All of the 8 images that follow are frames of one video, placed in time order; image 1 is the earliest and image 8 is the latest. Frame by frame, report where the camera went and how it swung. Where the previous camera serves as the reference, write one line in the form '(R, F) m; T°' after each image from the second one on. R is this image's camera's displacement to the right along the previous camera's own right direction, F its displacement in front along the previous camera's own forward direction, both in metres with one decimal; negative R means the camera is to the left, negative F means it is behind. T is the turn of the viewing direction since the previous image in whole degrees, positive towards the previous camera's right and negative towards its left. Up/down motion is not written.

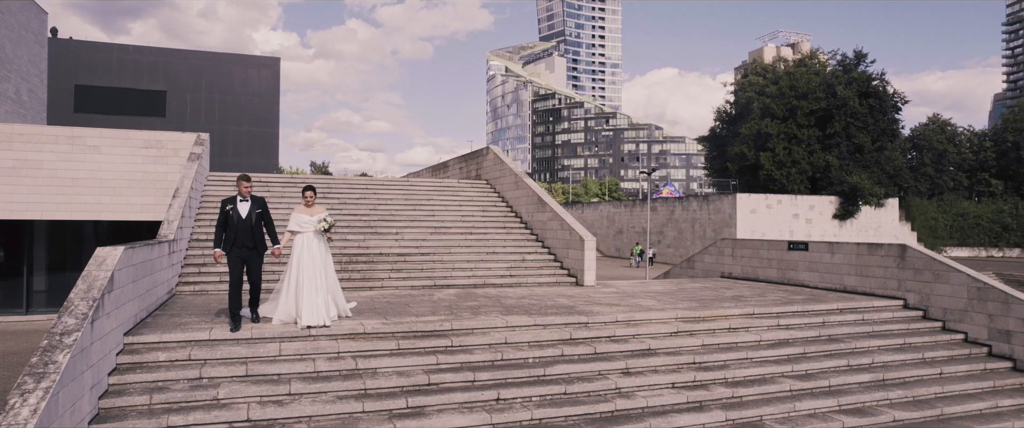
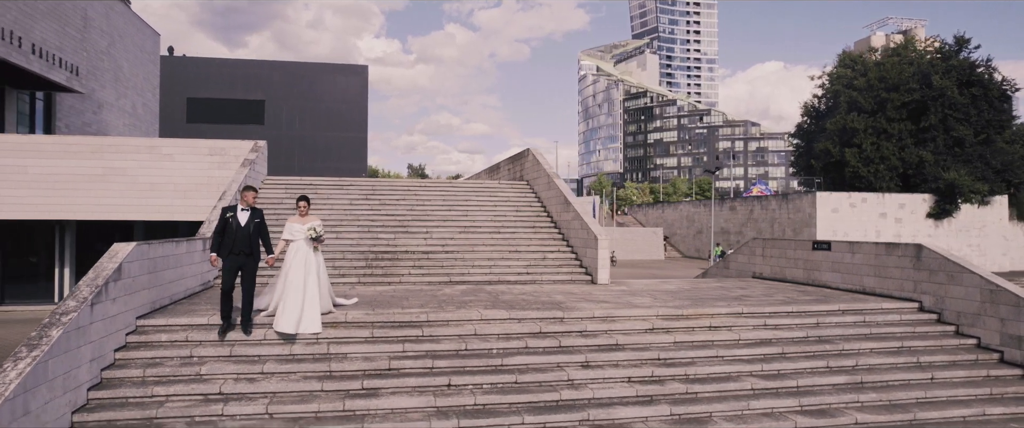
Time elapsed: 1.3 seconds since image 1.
(+1.5, -0.3) m; -9°
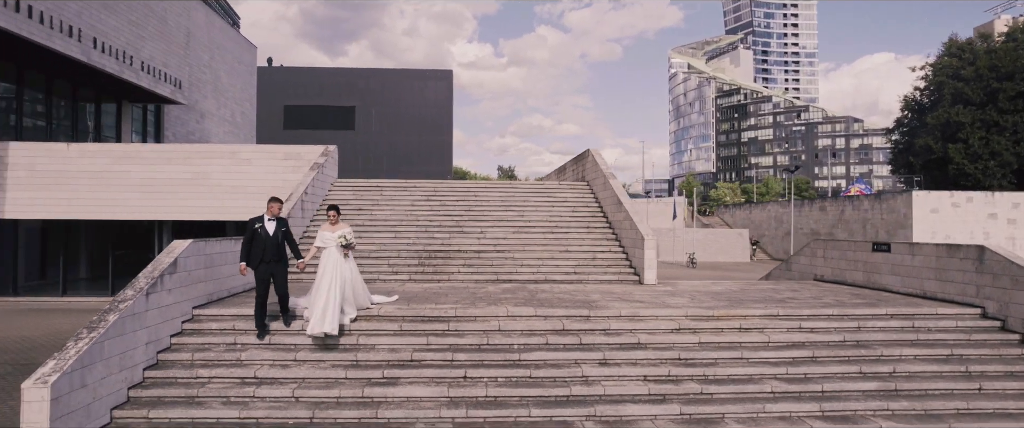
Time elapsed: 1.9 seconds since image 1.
(+0.8, -0.2) m; -8°
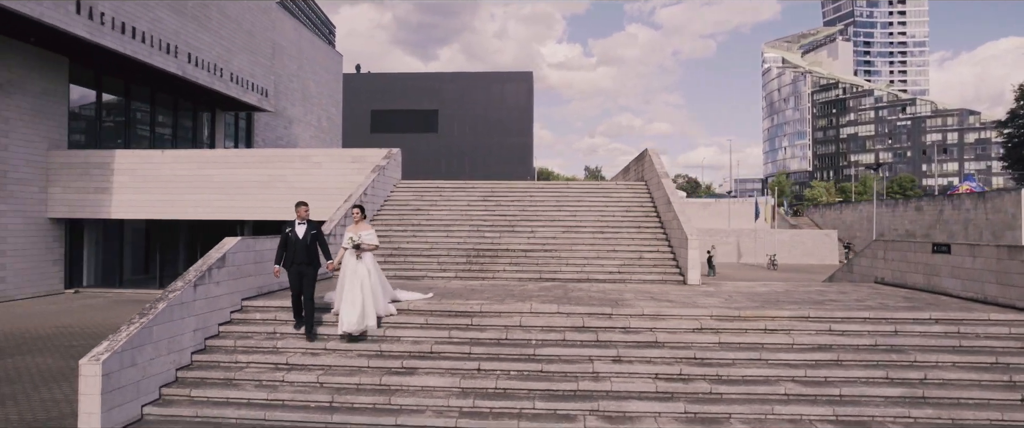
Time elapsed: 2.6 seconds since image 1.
(+0.9, -0.2) m; -8°
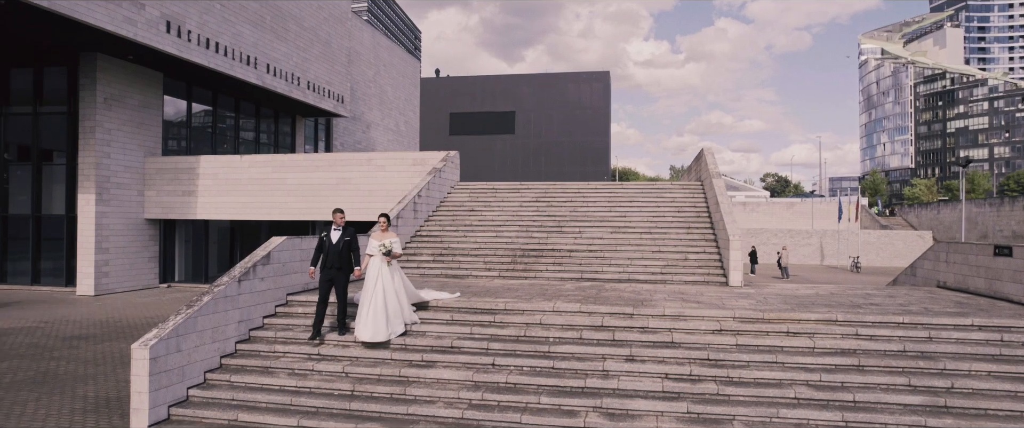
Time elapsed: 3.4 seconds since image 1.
(+0.8, -0.2) m; -8°
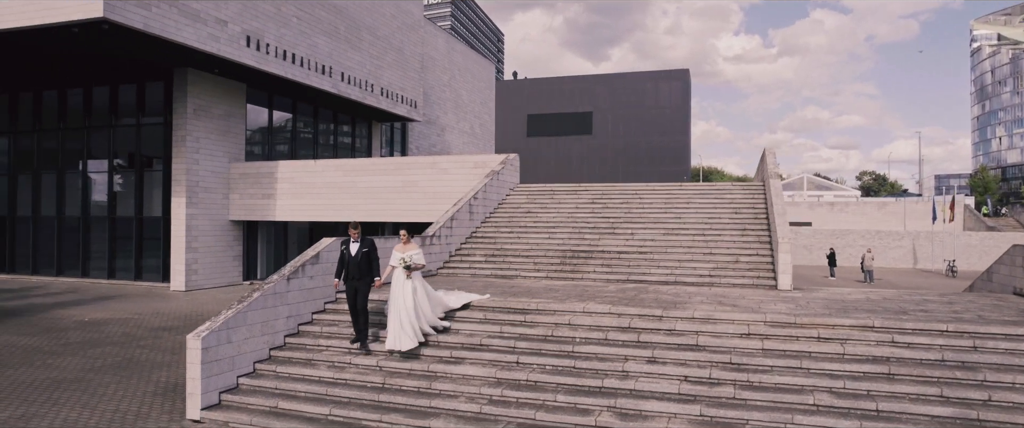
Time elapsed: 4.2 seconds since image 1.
(+0.7, -0.2) m; -7°
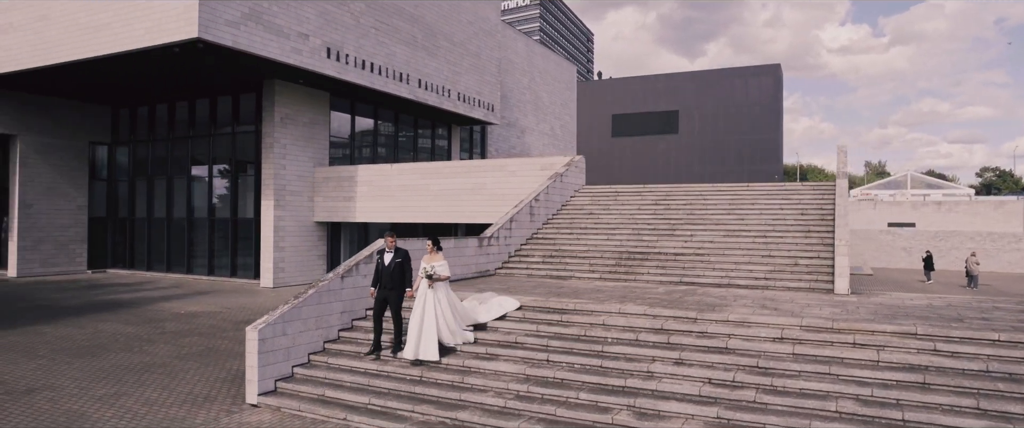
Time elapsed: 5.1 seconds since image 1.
(+0.8, -0.2) m; -8°
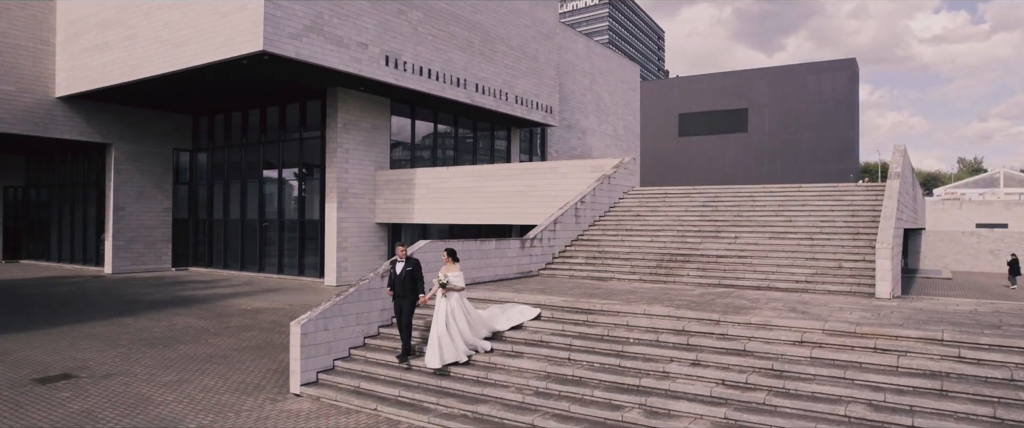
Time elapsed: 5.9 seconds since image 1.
(+0.7, -0.3) m; -6°
